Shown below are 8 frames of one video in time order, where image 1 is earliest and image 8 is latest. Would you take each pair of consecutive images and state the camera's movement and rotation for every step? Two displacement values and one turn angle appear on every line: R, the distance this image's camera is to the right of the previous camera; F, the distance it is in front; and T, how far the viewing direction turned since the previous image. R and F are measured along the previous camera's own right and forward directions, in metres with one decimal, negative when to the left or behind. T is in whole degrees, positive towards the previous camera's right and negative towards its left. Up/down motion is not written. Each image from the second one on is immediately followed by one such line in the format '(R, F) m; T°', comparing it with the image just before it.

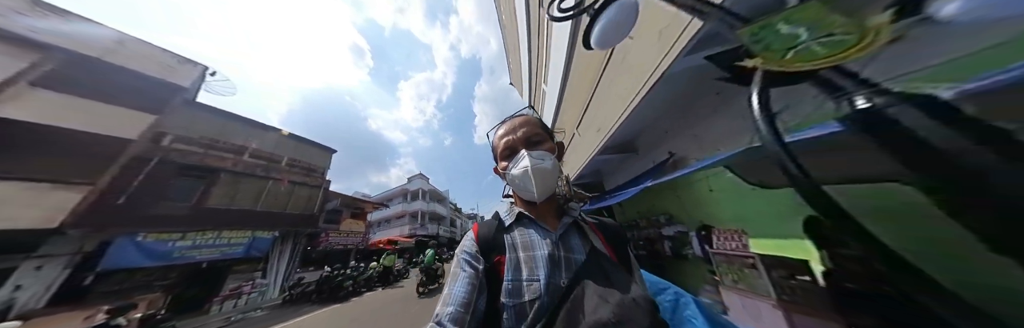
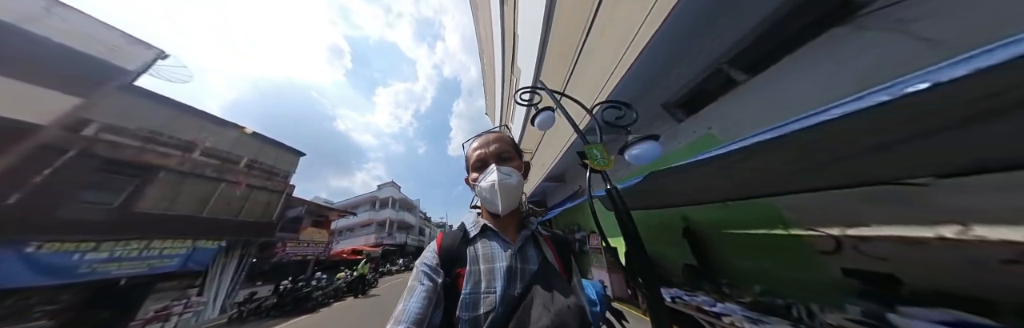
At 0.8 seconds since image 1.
(+0.2, -0.1) m; +4°
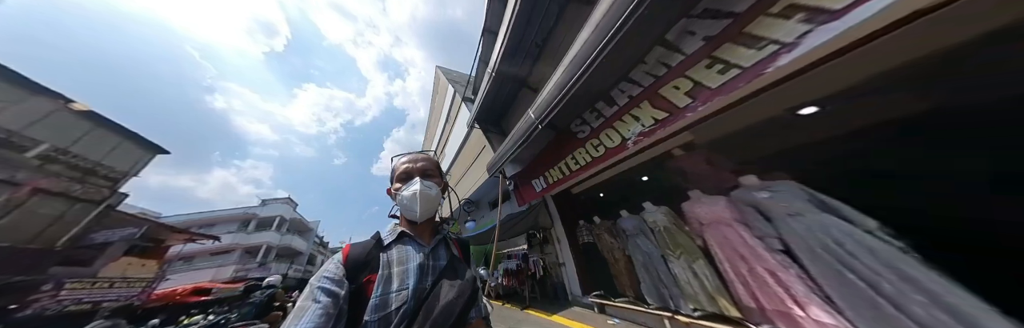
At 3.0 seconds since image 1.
(+0.3, -0.8) m; +15°
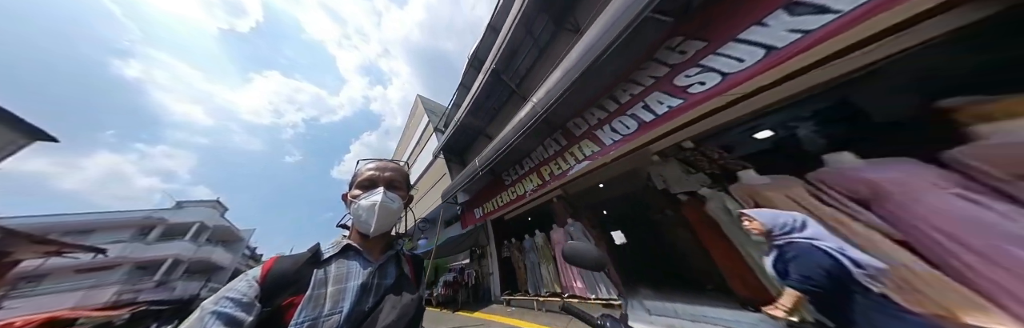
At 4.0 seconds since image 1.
(+0.2, -0.3) m; +7°
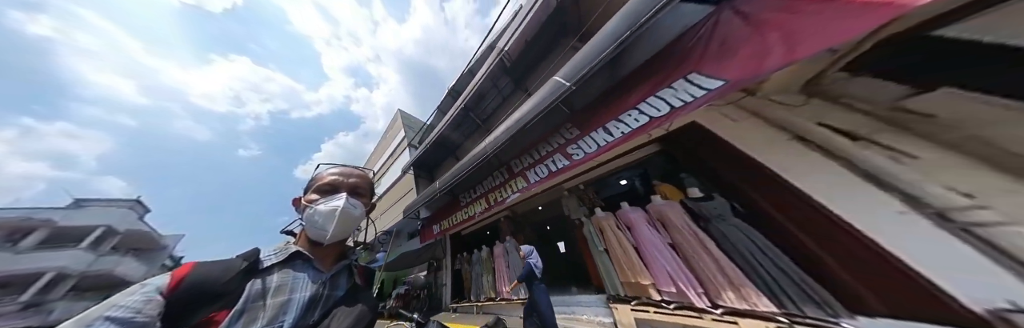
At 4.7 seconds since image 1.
(+0.2, -0.2) m; +5°
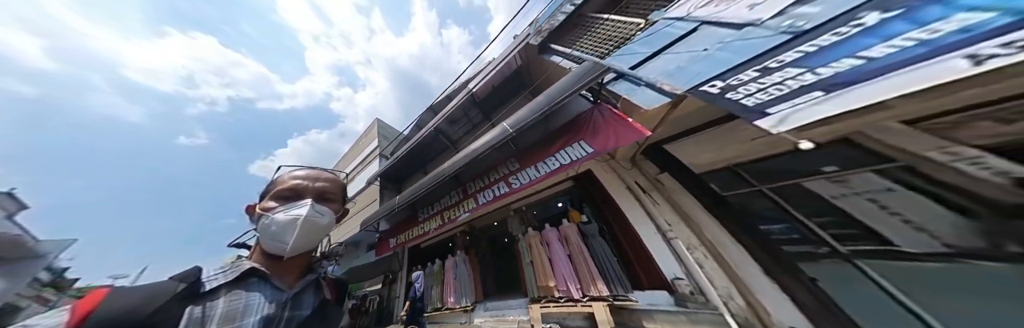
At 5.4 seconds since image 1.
(+0.2, -0.2) m; +5°
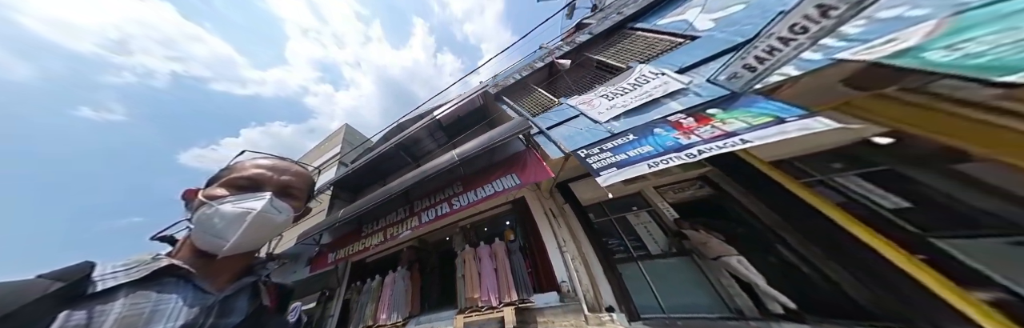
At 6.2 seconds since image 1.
(+0.2, -0.2) m; +6°
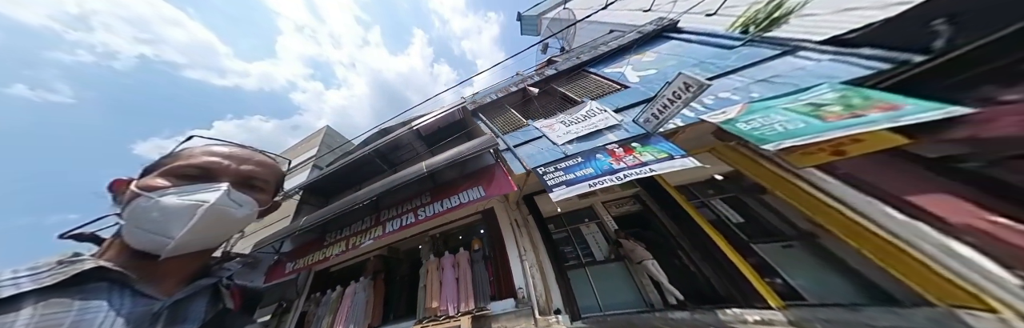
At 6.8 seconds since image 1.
(+0.1, -0.1) m; +3°
